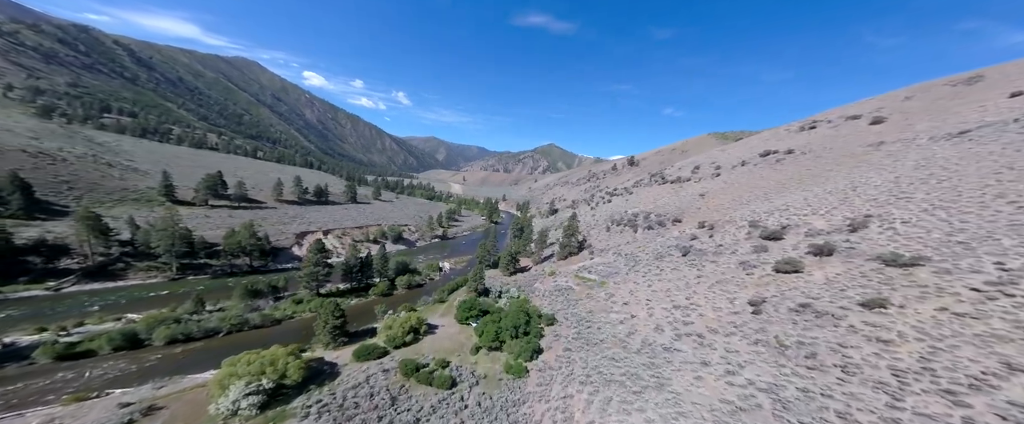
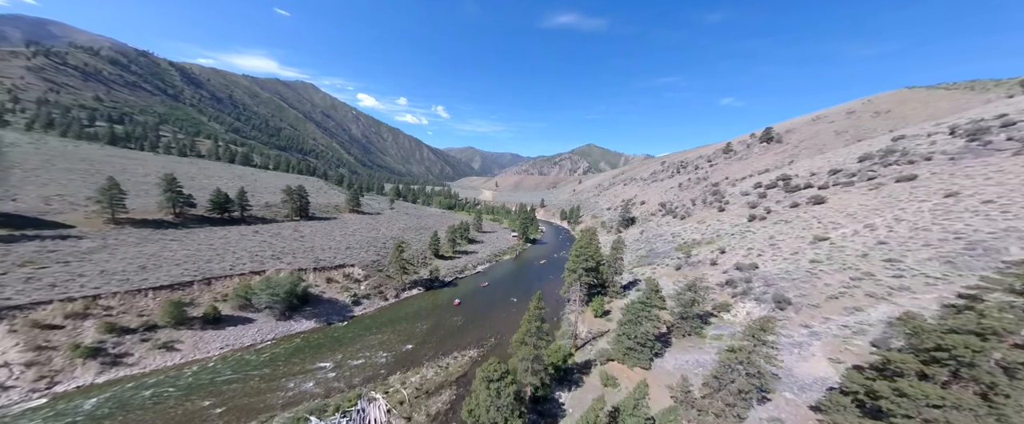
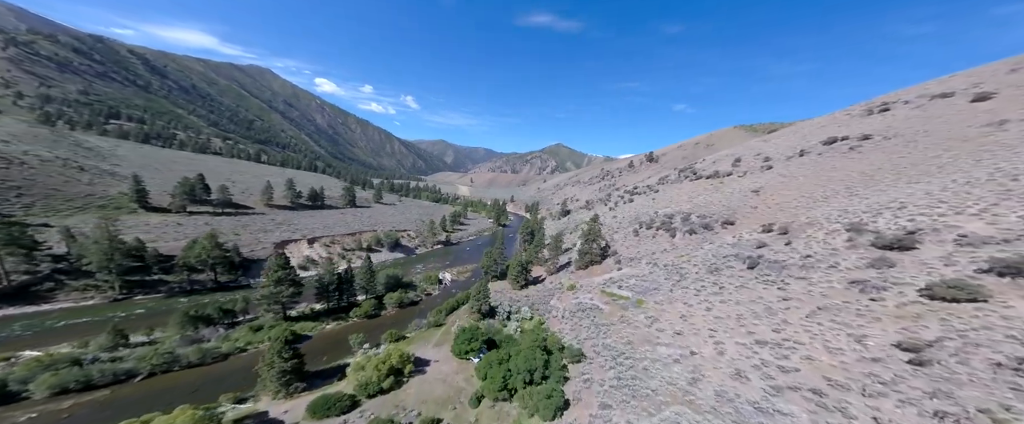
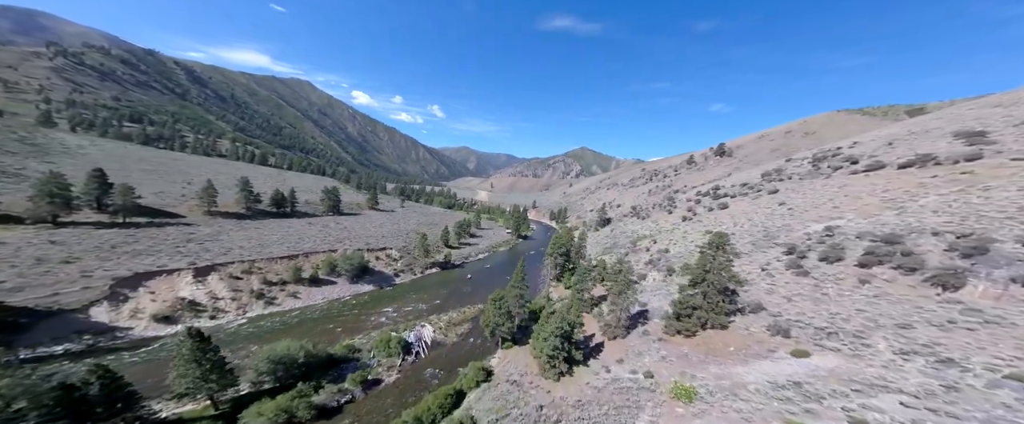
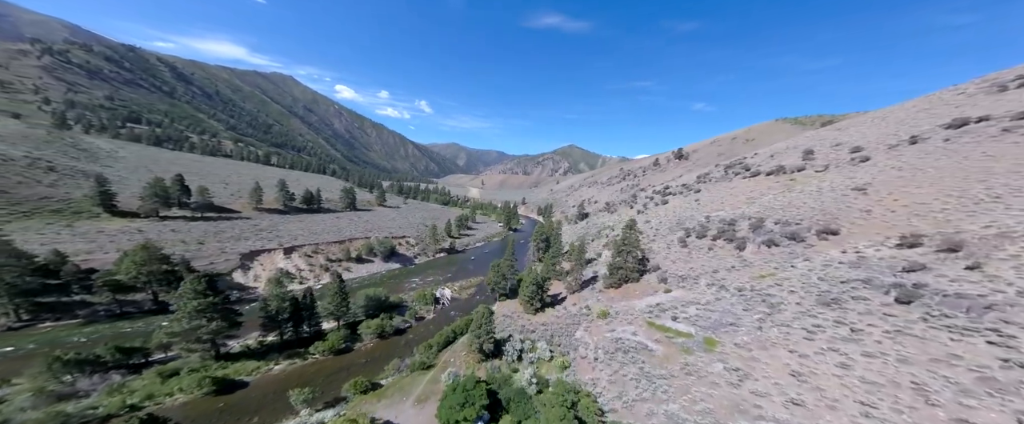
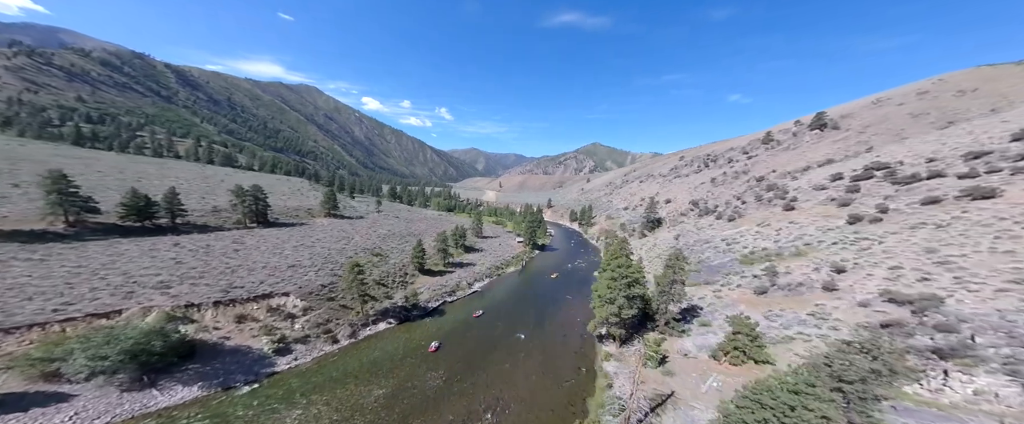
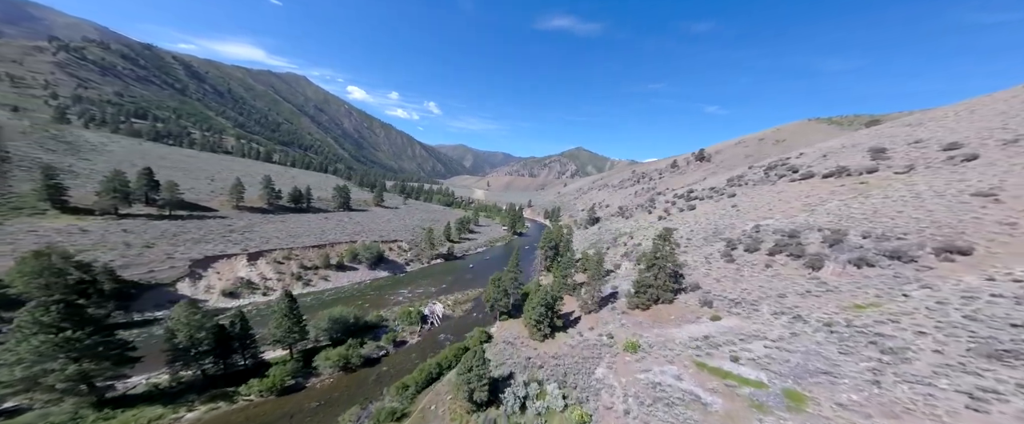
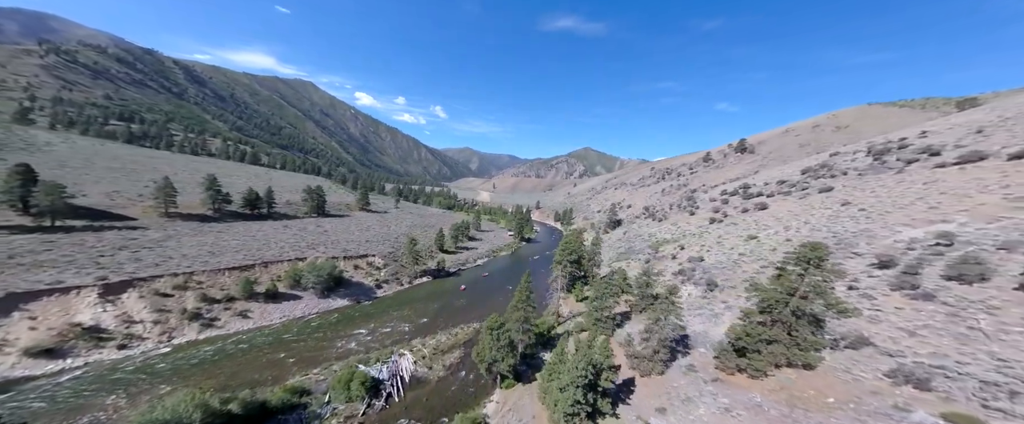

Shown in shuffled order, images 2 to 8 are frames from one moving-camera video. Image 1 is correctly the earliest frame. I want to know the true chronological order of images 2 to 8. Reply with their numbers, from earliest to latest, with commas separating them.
3, 5, 7, 4, 8, 2, 6
